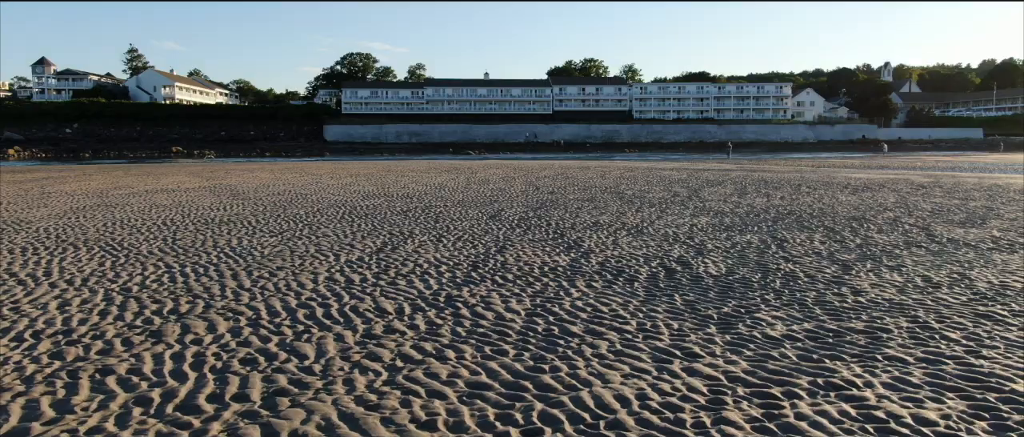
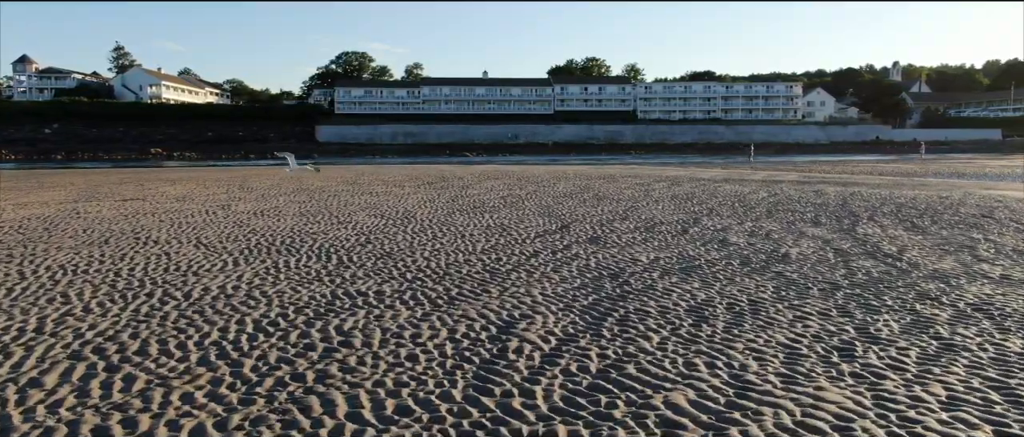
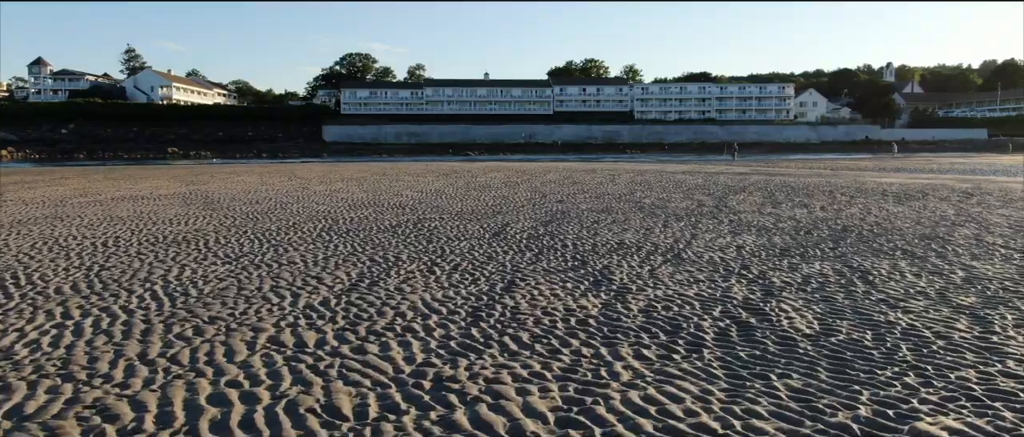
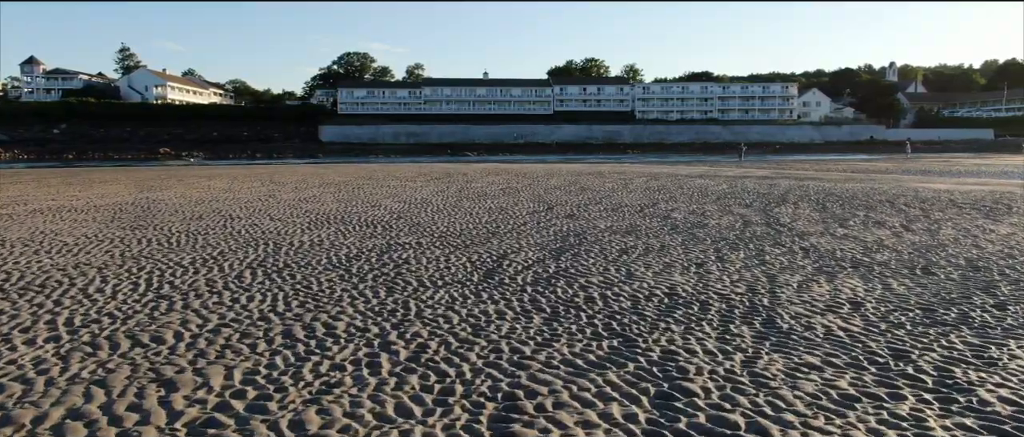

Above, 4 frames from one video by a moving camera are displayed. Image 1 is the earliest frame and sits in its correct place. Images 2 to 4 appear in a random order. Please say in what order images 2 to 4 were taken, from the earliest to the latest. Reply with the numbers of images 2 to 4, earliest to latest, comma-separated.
3, 4, 2
